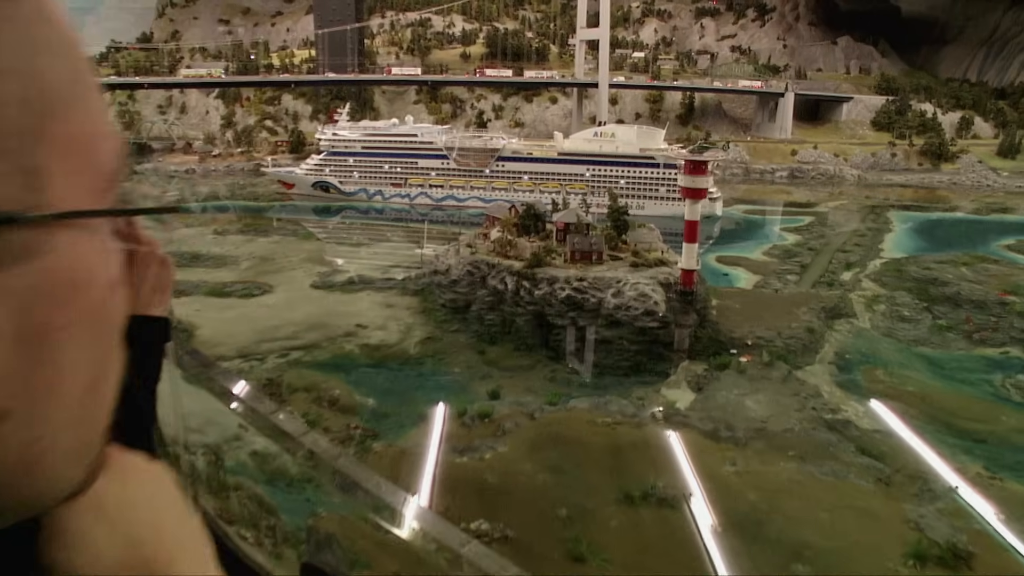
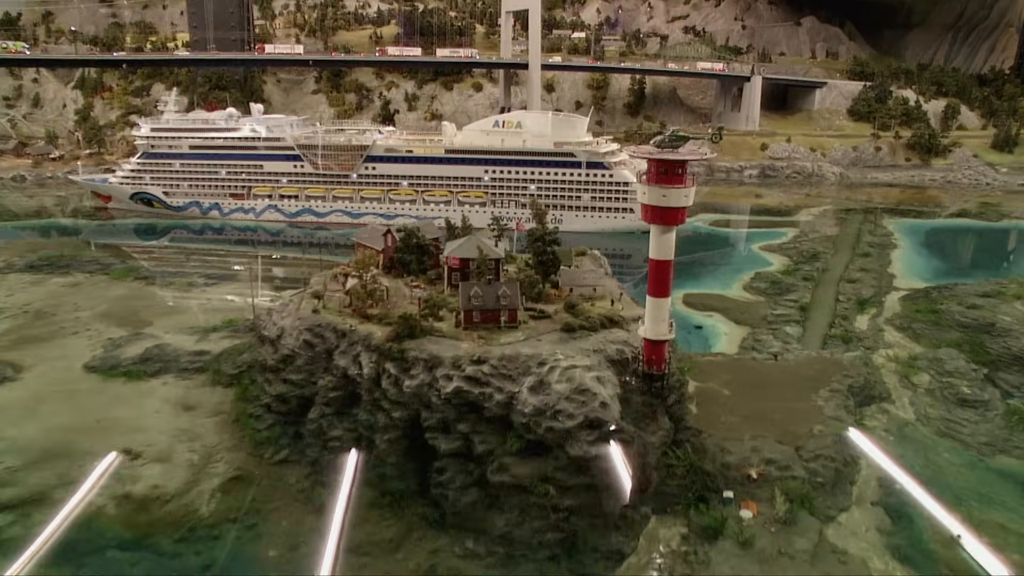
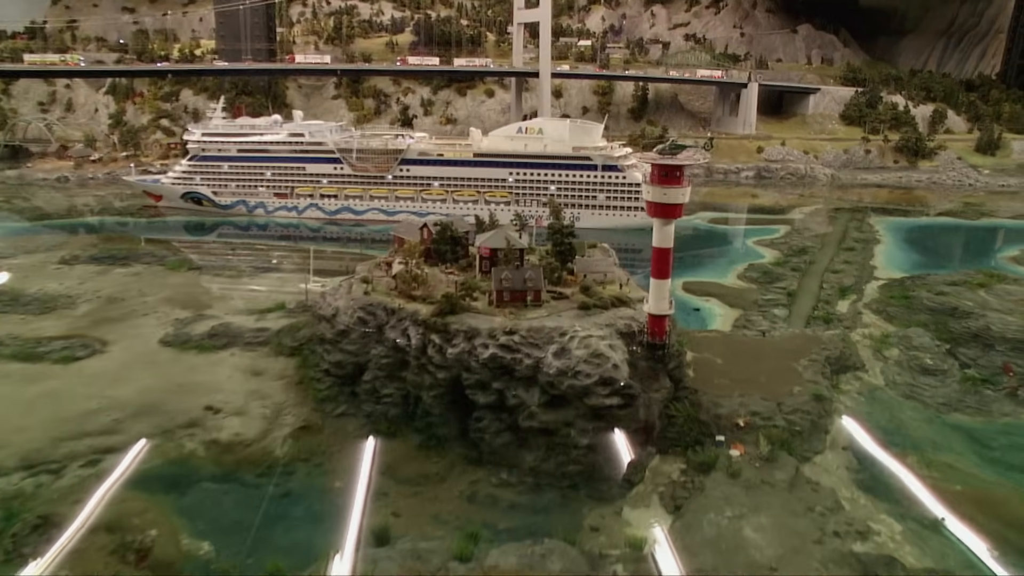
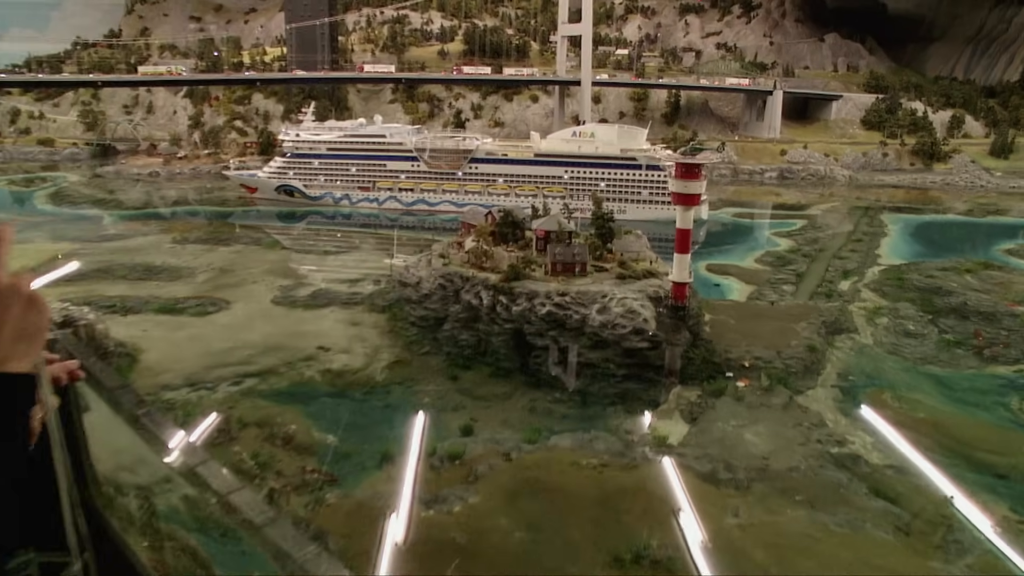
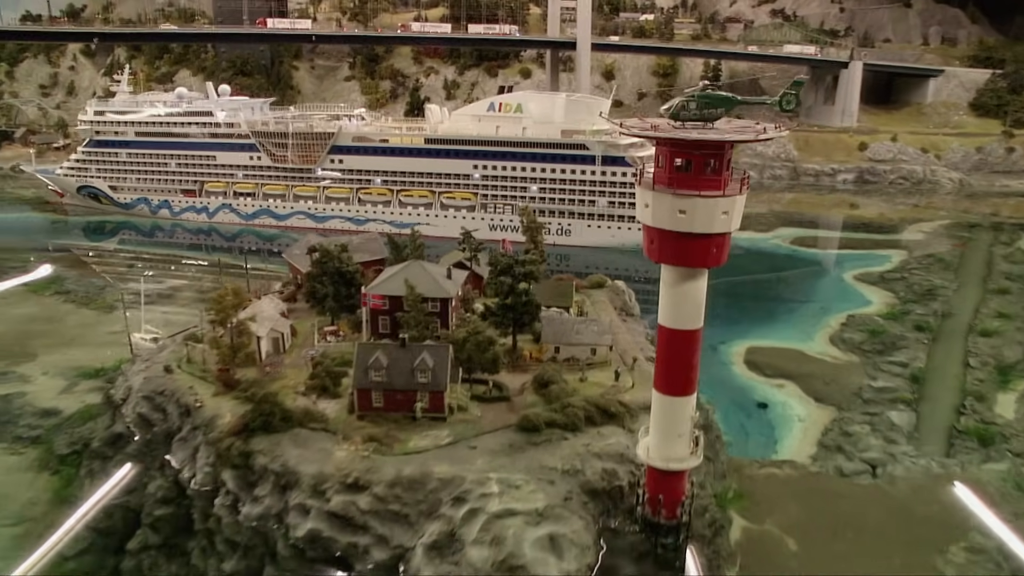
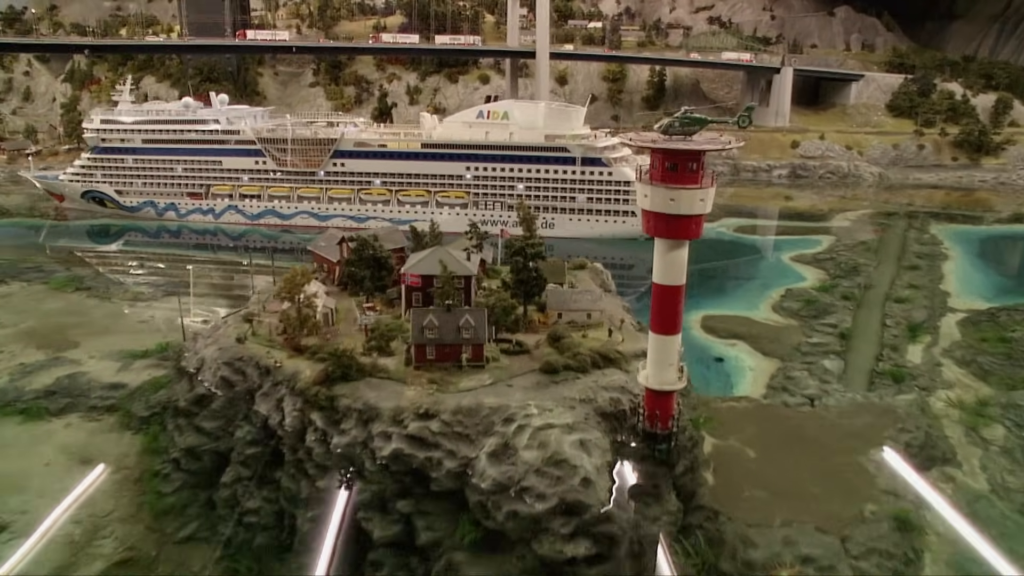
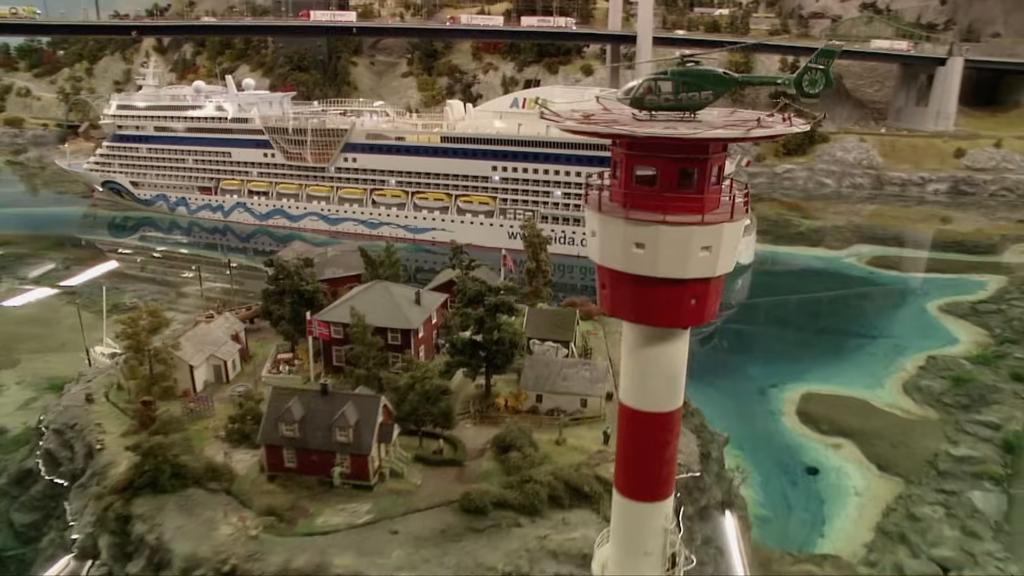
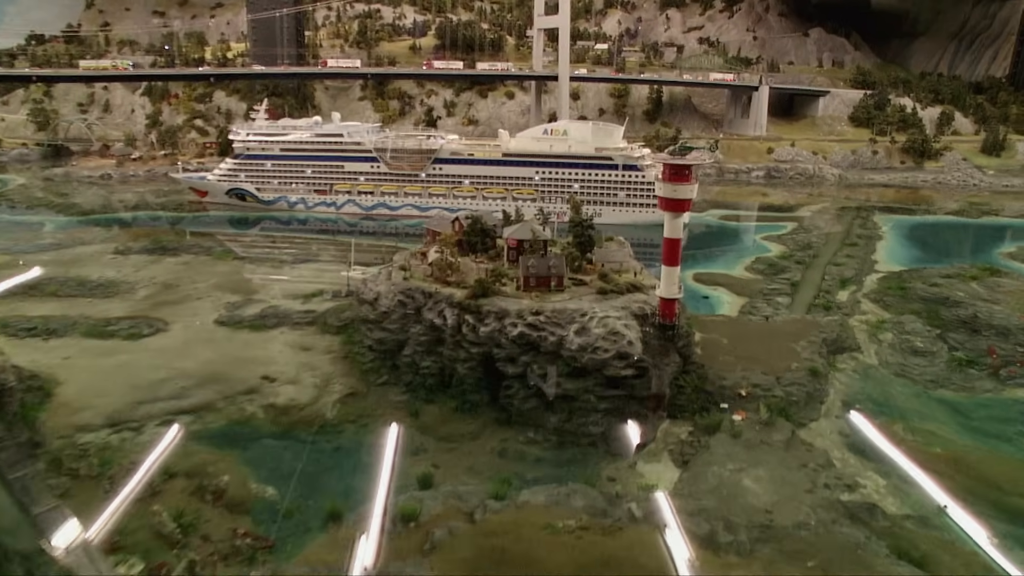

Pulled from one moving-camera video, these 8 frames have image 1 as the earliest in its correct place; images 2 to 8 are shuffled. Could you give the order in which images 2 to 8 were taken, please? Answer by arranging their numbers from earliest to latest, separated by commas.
4, 8, 3, 2, 6, 5, 7
